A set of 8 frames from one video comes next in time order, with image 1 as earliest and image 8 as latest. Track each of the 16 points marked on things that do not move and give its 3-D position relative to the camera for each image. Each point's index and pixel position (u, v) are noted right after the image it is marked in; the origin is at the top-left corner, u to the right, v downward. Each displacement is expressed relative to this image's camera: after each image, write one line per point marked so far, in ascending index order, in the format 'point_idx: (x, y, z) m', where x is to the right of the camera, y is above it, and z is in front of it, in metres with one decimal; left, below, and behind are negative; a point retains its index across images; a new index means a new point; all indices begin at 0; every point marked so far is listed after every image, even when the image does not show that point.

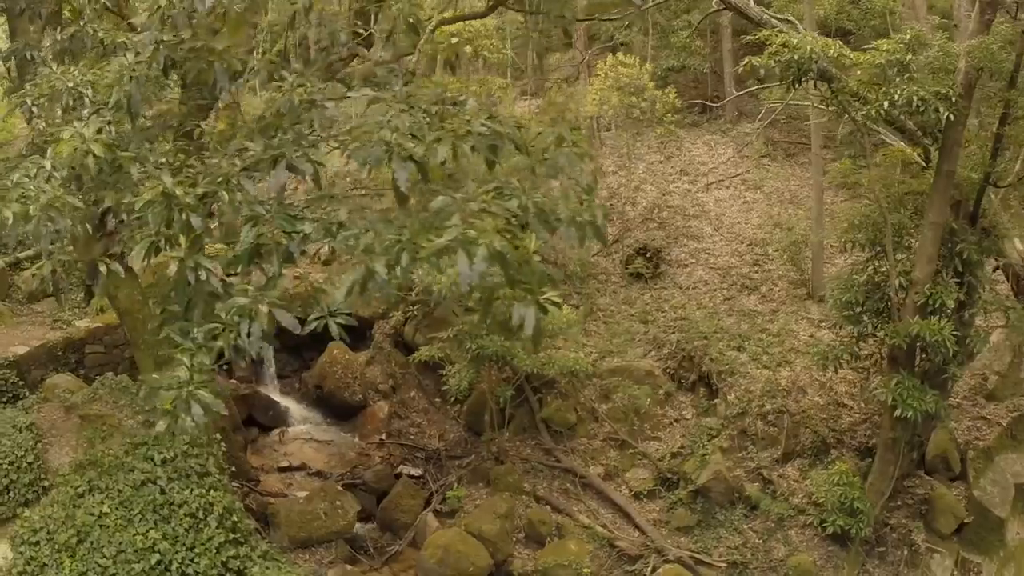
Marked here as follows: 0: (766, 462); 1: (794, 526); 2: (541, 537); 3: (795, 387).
0: (+2.9, -2.0, +7.4) m
1: (+3.1, -2.6, +7.0) m
2: (+0.3, -2.9, +7.4) m
3: (+3.4, -1.2, +7.7) m
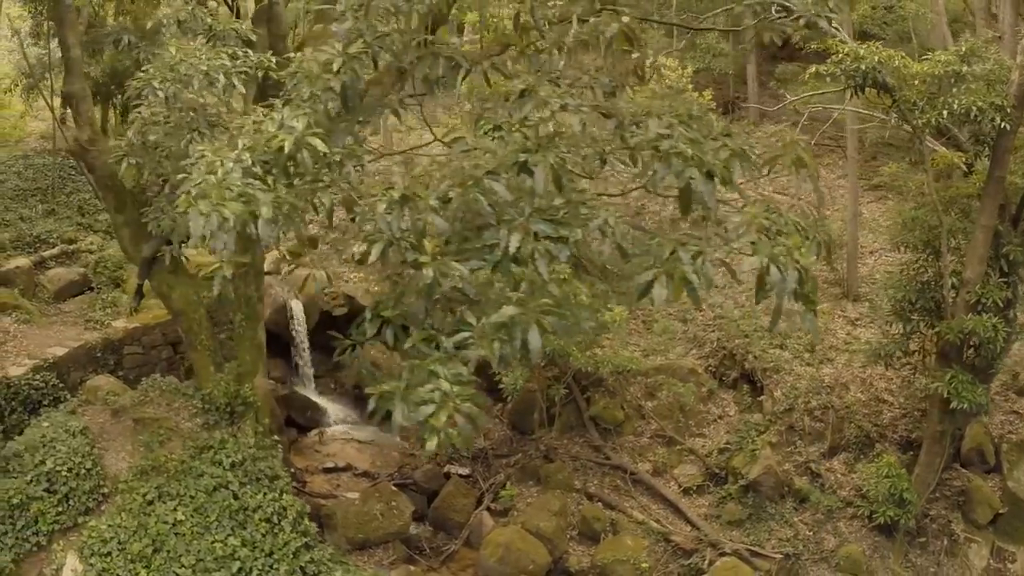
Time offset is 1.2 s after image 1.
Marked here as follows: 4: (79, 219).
0: (+3.6, -2.0, +7.6) m
1: (+3.8, -2.6, +7.3) m
2: (+1.0, -2.9, +7.5) m
3: (+4.1, -1.2, +8.0) m
4: (-7.2, +1.2, +11.0) m
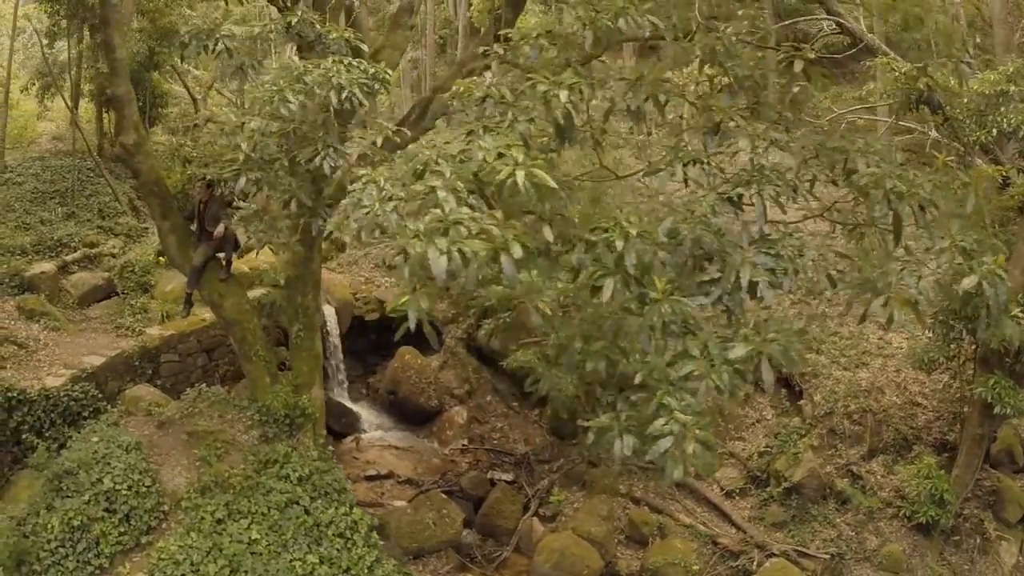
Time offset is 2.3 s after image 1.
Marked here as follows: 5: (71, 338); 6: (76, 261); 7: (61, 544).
0: (+4.2, -2.1, +7.8) m
1: (+4.4, -2.7, +7.5) m
2: (+1.6, -3.0, +7.6) m
3: (+4.6, -1.3, +8.2) m
4: (-6.8, +1.1, +10.7) m
5: (-5.8, -0.7, +8.6) m
6: (-6.7, +0.4, +9.9) m
7: (-3.9, -2.2, +5.6) m
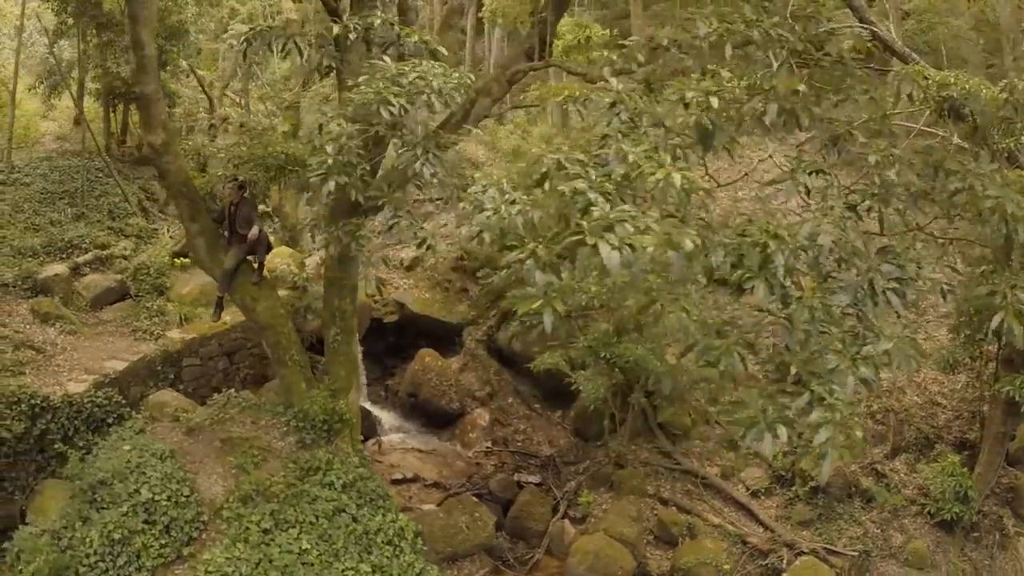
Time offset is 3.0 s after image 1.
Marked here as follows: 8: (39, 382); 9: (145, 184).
0: (+4.5, -2.1, +8.0) m
1: (+4.7, -2.7, +7.7) m
2: (+1.9, -3.0, +7.7) m
3: (+5.0, -1.3, +8.4) m
4: (-6.5, +1.0, +10.5) m
5: (-5.5, -0.7, +8.4) m
6: (-6.4, +0.4, +9.7) m
7: (-3.5, -2.3, +5.4) m
8: (-5.4, -1.1, +7.3) m
9: (-6.6, +1.9, +11.9) m
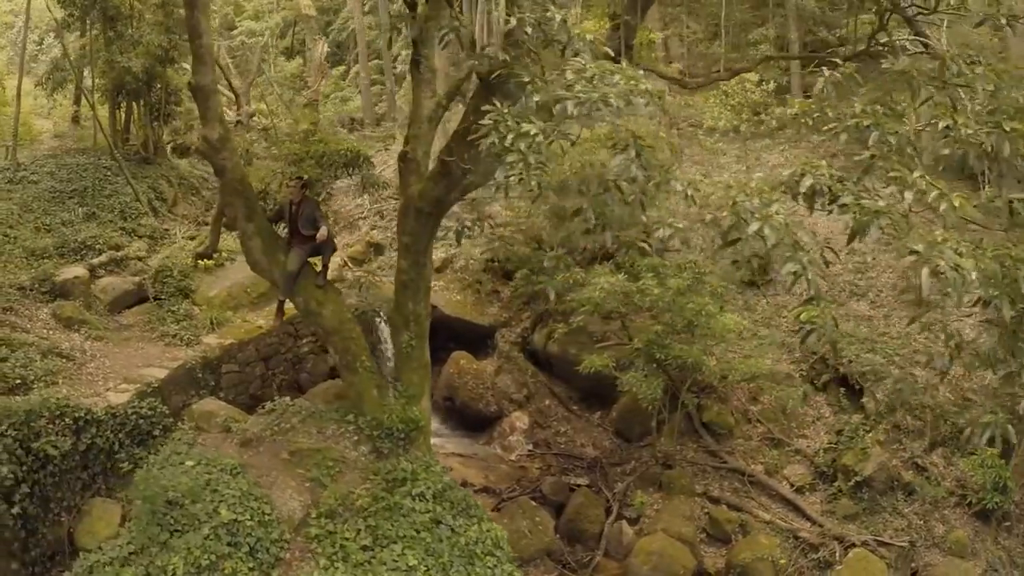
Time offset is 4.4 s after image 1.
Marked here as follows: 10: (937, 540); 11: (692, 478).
0: (+5.2, -2.1, +8.3) m
1: (+5.4, -2.7, +8.0) m
2: (+2.6, -3.0, +7.8) m
3: (+5.6, -1.3, +8.7) m
4: (-6.1, +1.0, +9.9) m
5: (-4.8, -0.7, +7.9) m
6: (-5.9, +0.3, +9.2) m
7: (-2.6, -2.3, +5.1) m
8: (-4.6, -1.1, +6.8) m
9: (-6.3, +1.9, +11.4) m
10: (+5.1, -3.0, +7.7) m
11: (+2.3, -2.5, +8.3) m
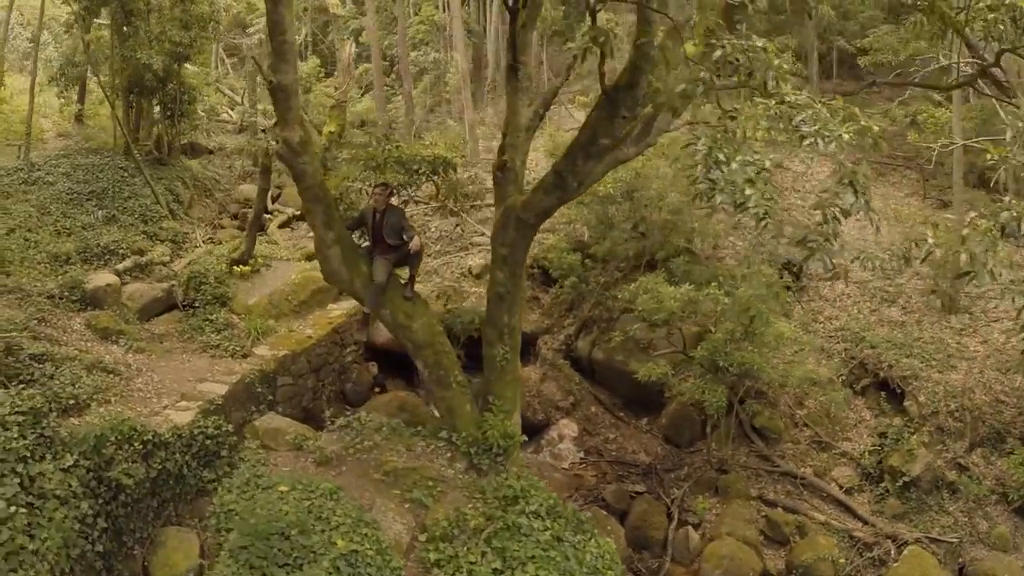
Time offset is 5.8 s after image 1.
0: (+5.9, -2.2, +8.6) m
1: (+6.2, -2.8, +8.3) m
2: (+3.4, -3.1, +7.9) m
3: (+6.3, -1.4, +9.1) m
4: (-5.4, +0.9, +9.4) m
5: (-4.0, -0.9, +7.5) m
6: (-5.2, +0.2, +8.6) m
7: (-1.6, -2.4, +4.9) m
8: (-3.7, -1.3, +6.4) m
9: (-5.8, +1.8, +10.8) m
10: (+5.9, -3.1, +8.0) m
11: (+3.1, -2.6, +8.5) m
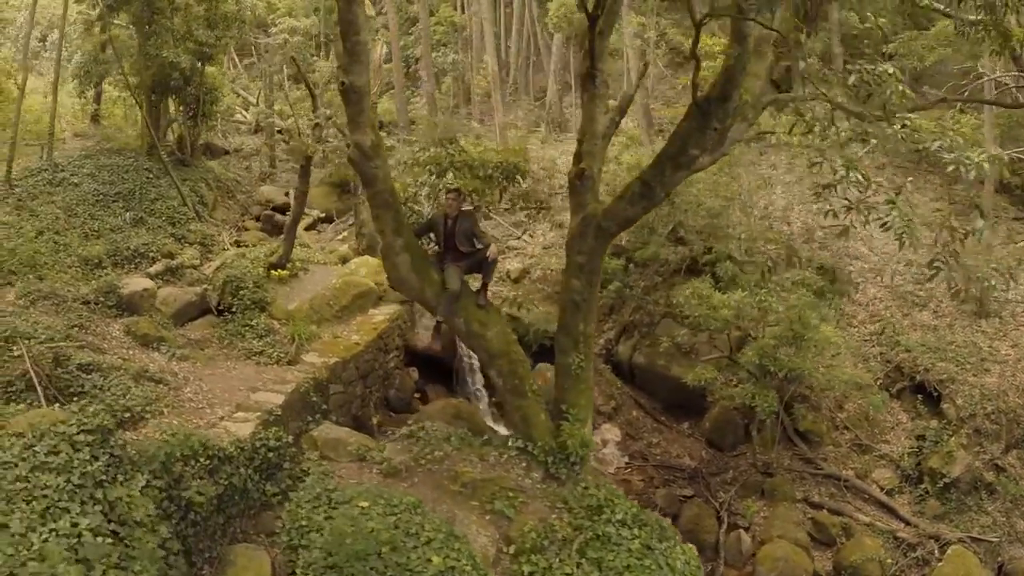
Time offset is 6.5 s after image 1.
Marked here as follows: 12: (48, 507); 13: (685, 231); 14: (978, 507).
0: (+6.5, -2.3, +8.8) m
1: (+6.8, -2.9, +8.5) m
2: (+4.1, -3.2, +8.0) m
3: (+6.9, -1.4, +9.3) m
4: (-4.8, +0.8, +9.1) m
5: (-3.4, -0.9, +7.2) m
6: (-4.5, +0.2, +8.4) m
7: (-0.8, -2.5, +4.8) m
8: (-3.0, -1.3, +6.2) m
9: (-5.2, +1.7, +10.5) m
10: (+6.5, -3.2, +8.2) m
11: (+3.7, -2.6, +8.6) m
12: (-3.2, -1.6, +4.5) m
13: (+2.5, +0.8, +9.4) m
14: (+6.1, -2.9, +8.4) m
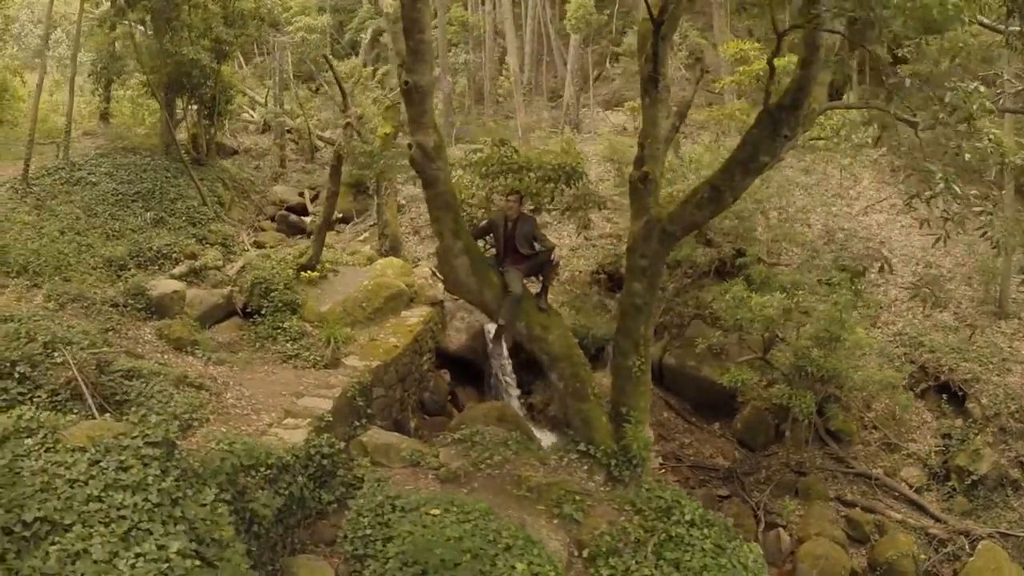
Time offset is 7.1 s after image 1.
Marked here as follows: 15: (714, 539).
0: (+7.0, -2.3, +9.0) m
1: (+7.3, -2.9, +8.8) m
2: (+4.6, -3.2, +8.1) m
3: (+7.3, -1.5, +9.5) m
4: (-4.3, +0.8, +8.9) m
5: (-2.8, -1.0, +7.1) m
6: (-4.0, +0.1, +8.2) m
7: (-0.2, -2.5, +4.7) m
8: (-2.4, -1.4, +6.0) m
9: (-4.8, +1.7, +10.3) m
10: (+7.0, -3.2, +8.4) m
11: (+4.2, -2.6, +8.7) m
12: (-2.6, -1.6, +4.3) m
13: (+3.0, +0.8, +9.4) m
14: (+6.6, -2.9, +8.6) m
15: (+1.7, -2.2, +5.6) m
